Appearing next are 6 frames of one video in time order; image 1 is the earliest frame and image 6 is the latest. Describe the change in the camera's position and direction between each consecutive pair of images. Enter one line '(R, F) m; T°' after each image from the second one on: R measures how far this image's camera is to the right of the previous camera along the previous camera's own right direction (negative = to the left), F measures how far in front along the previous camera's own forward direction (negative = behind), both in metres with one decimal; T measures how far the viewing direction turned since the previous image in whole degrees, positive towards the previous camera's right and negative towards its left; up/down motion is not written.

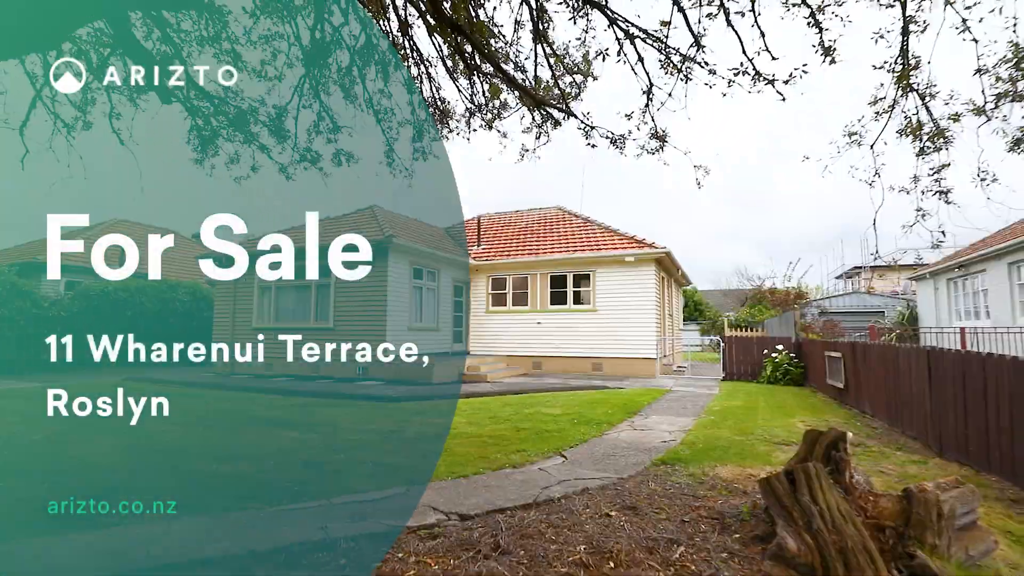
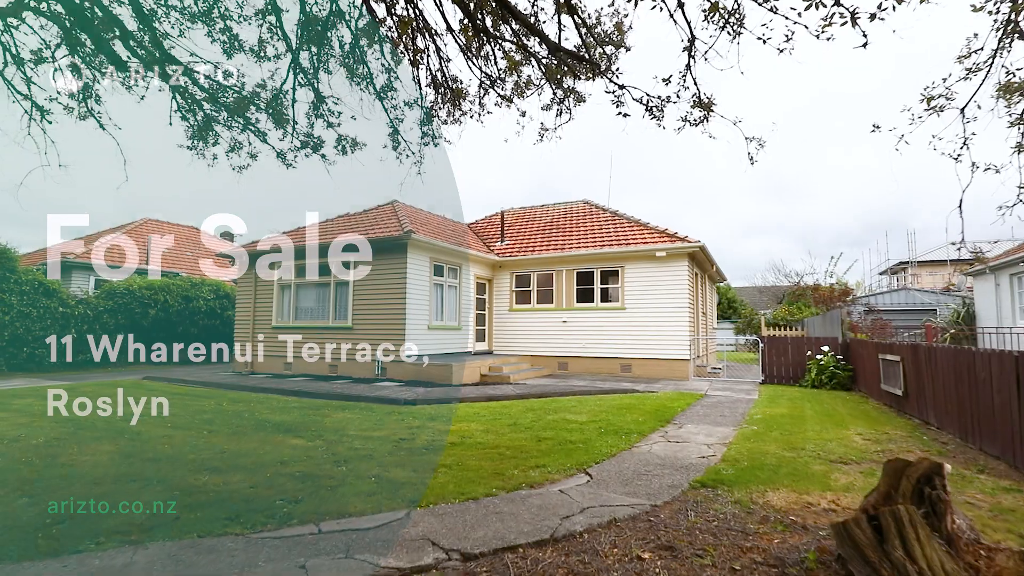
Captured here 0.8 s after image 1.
(+0.1, +0.6) m; -3°
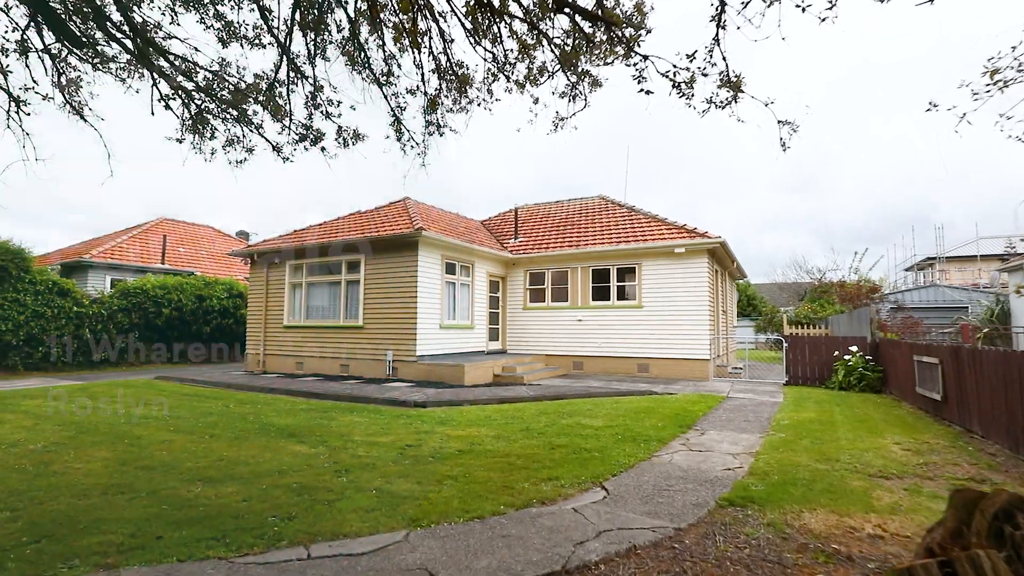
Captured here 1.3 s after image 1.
(0.0, +0.3) m; -2°
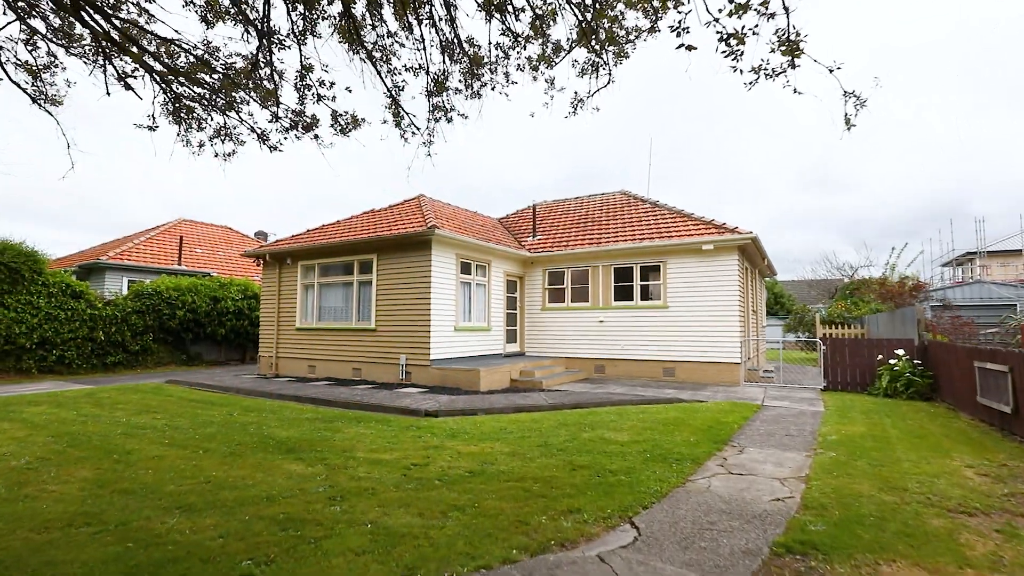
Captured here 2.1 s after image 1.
(0.0, +0.6) m; -2°
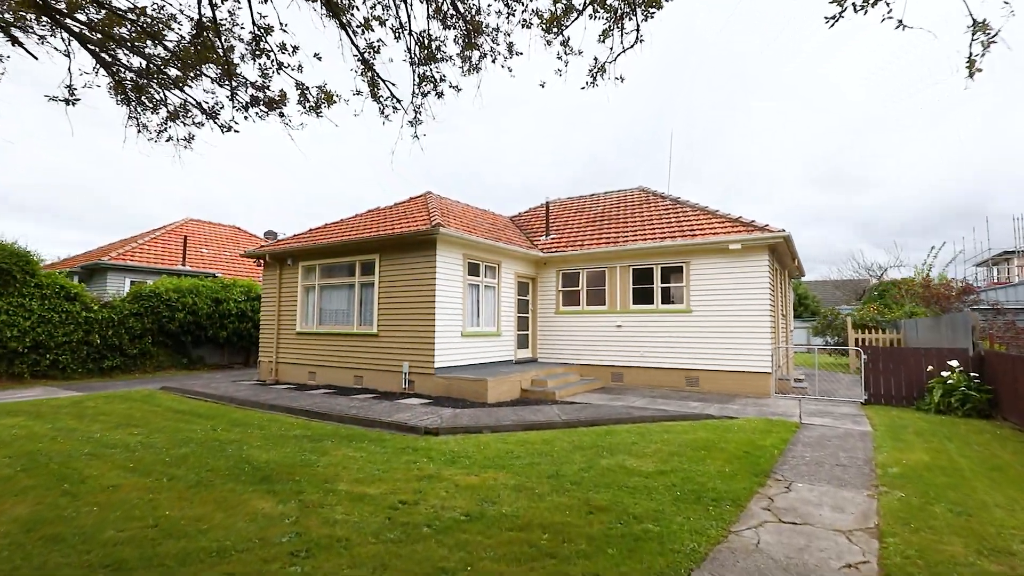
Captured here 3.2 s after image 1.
(+0.1, +0.8) m; -2°
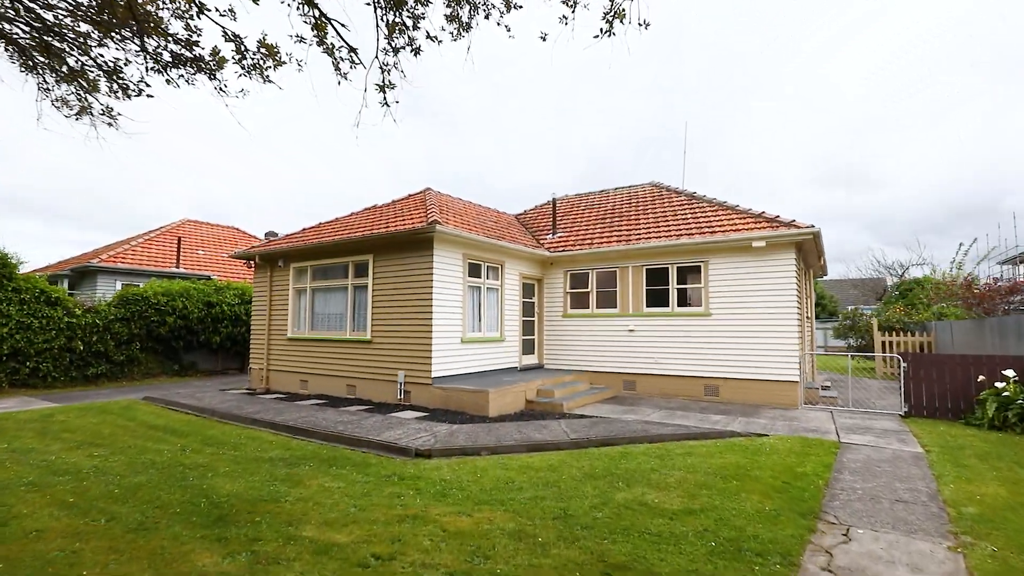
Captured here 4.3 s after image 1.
(+0.1, +0.8) m; -1°
